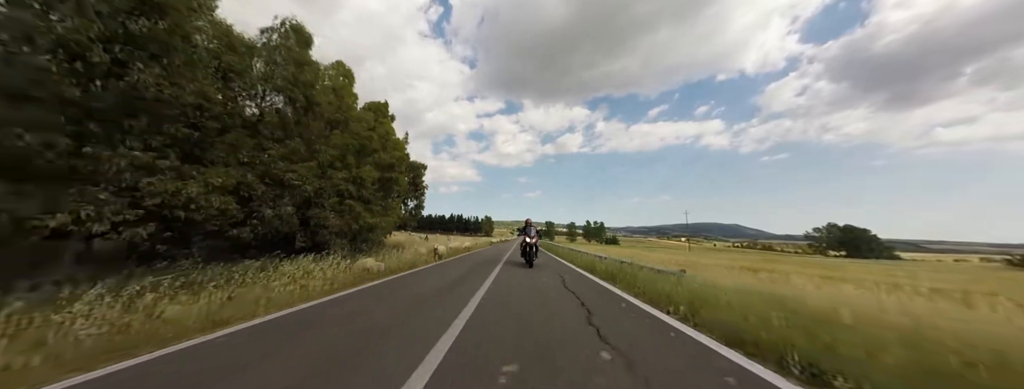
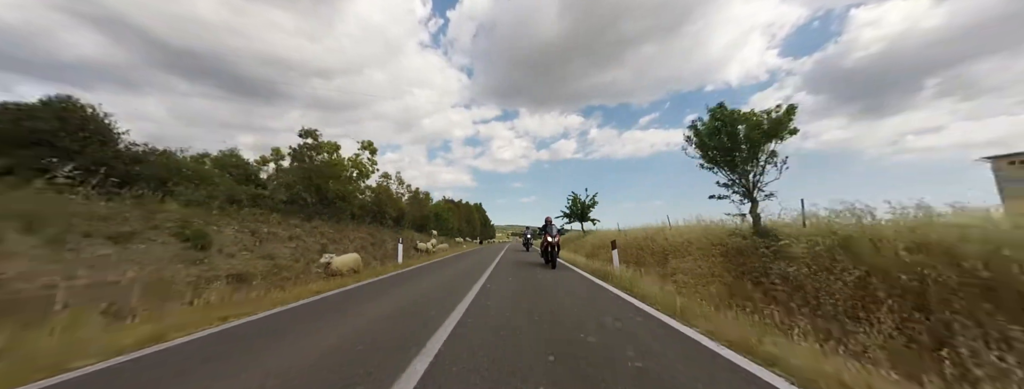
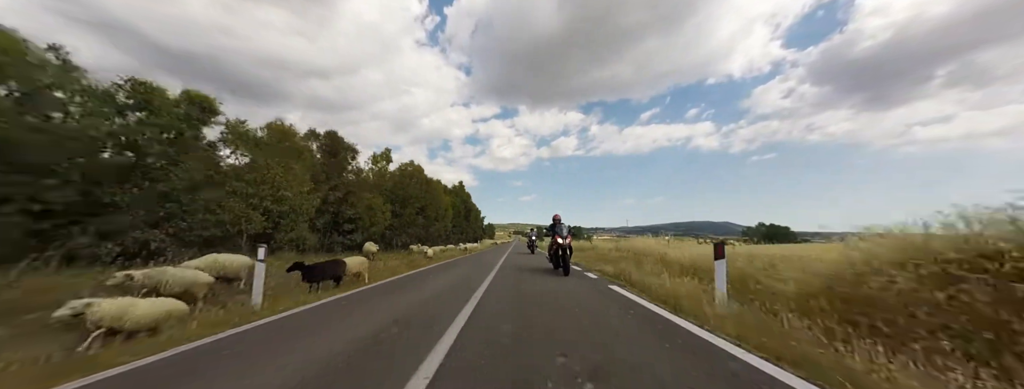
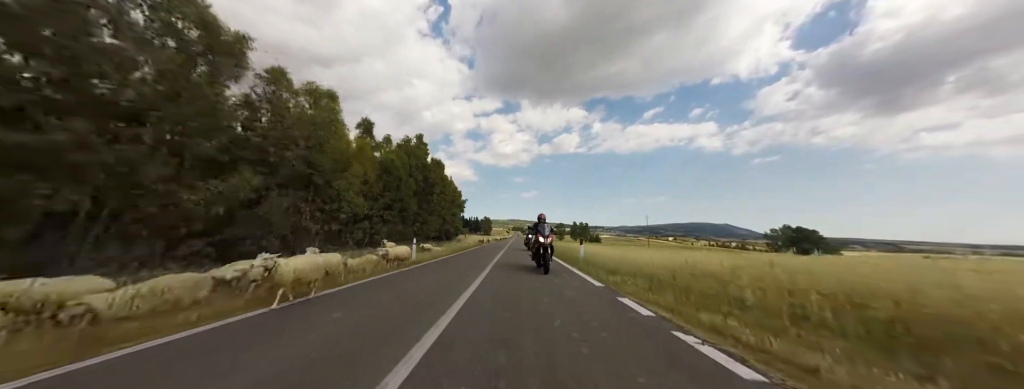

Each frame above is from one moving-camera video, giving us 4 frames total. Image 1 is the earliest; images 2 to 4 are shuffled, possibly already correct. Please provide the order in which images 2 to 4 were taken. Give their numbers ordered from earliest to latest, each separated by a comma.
4, 3, 2
